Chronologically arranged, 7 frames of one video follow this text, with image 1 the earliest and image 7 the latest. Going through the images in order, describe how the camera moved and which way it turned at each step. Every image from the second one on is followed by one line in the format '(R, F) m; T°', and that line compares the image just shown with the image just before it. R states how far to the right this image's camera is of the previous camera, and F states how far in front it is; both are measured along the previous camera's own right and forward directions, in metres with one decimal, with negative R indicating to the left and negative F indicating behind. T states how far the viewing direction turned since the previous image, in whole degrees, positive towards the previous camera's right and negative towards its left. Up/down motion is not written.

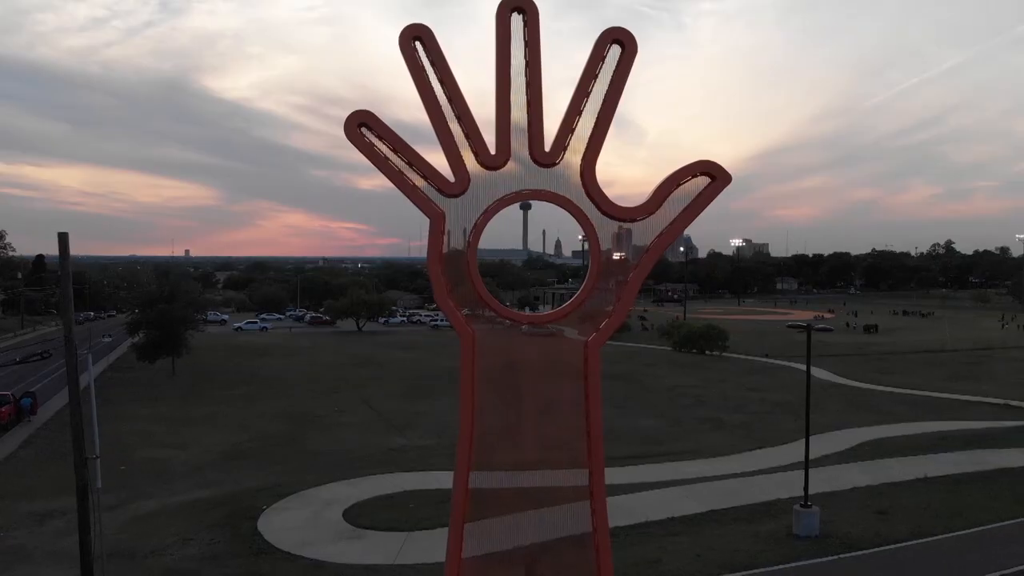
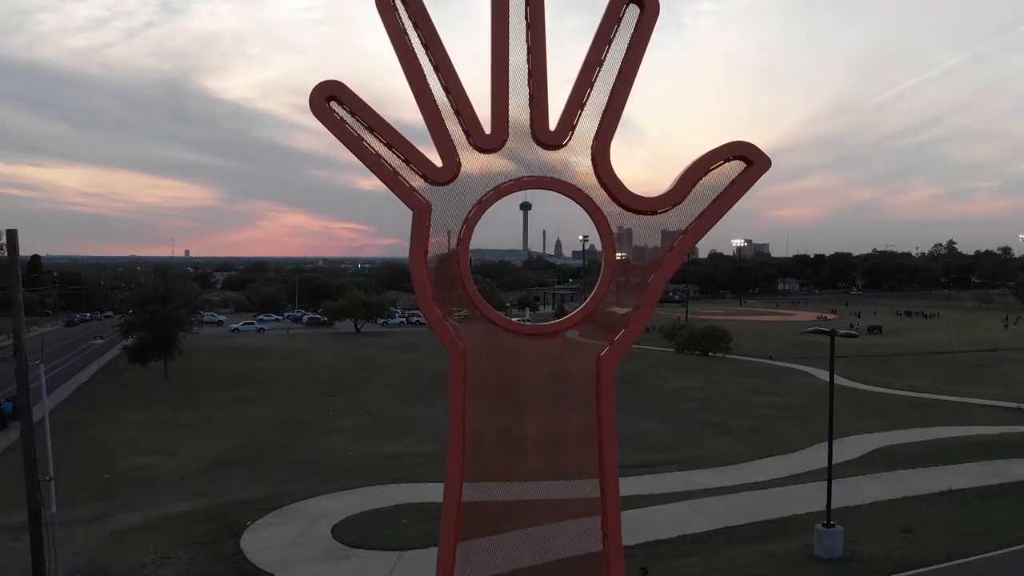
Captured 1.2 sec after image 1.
(0.0, +0.7) m; 0°
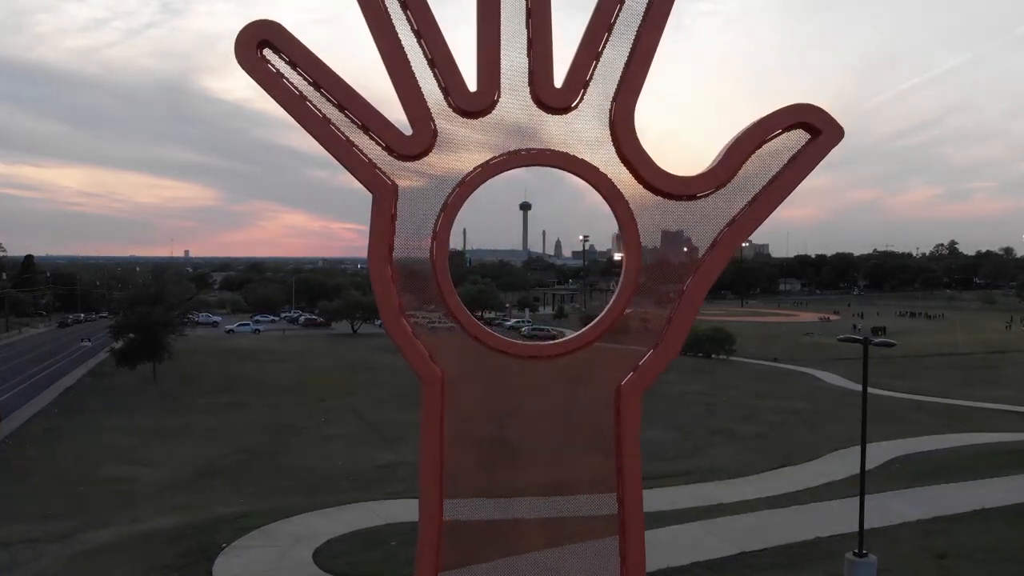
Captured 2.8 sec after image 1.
(0.0, +0.9) m; 0°
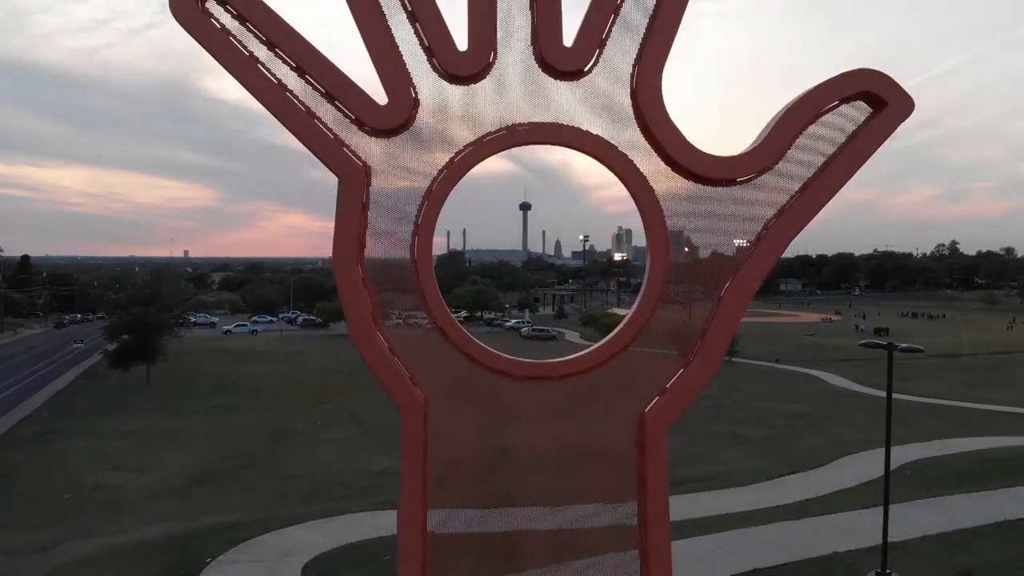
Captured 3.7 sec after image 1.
(0.0, +0.5) m; 0°
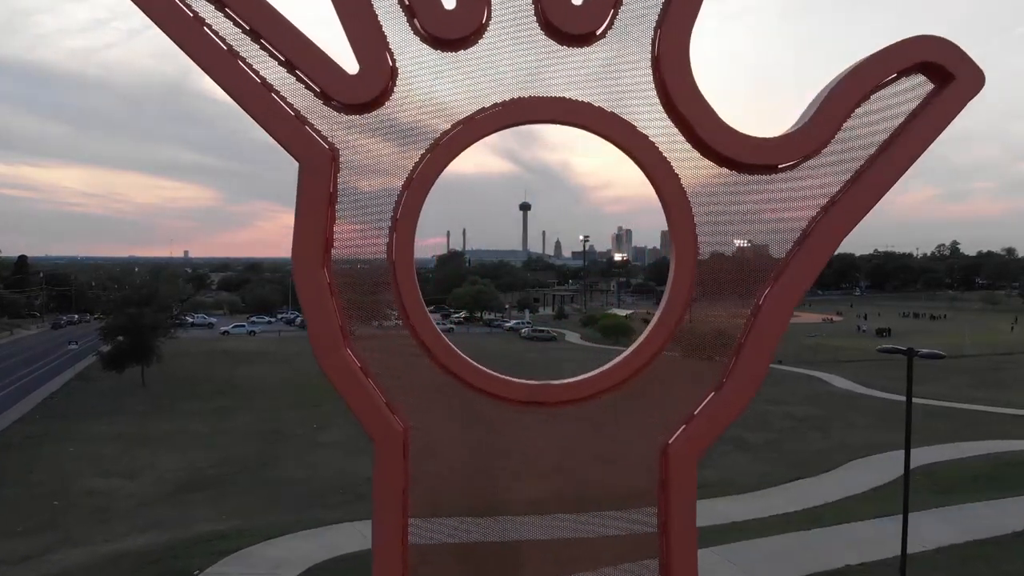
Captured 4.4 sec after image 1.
(0.0, +0.4) m; 0°
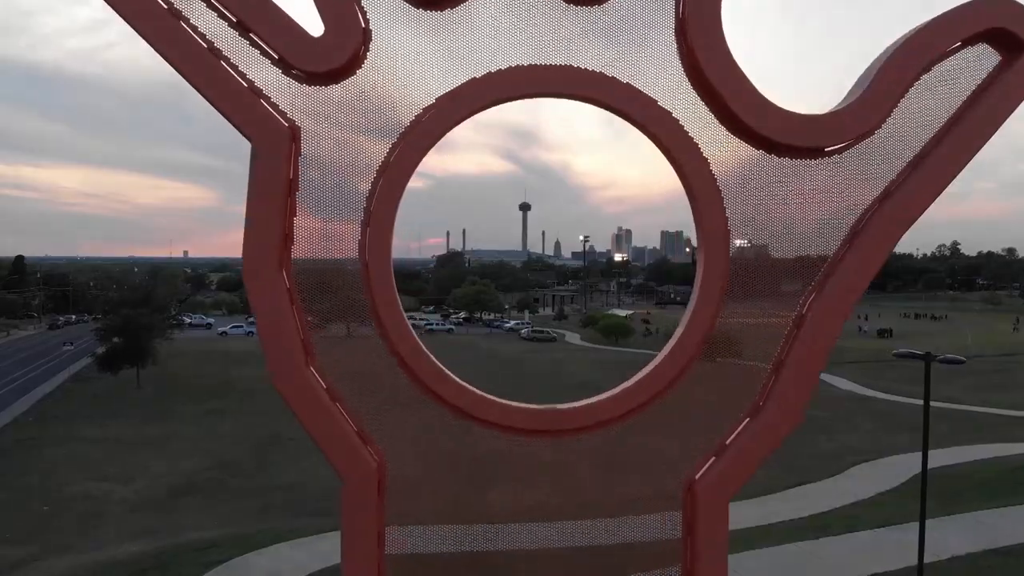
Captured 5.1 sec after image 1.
(0.0, +0.3) m; 0°
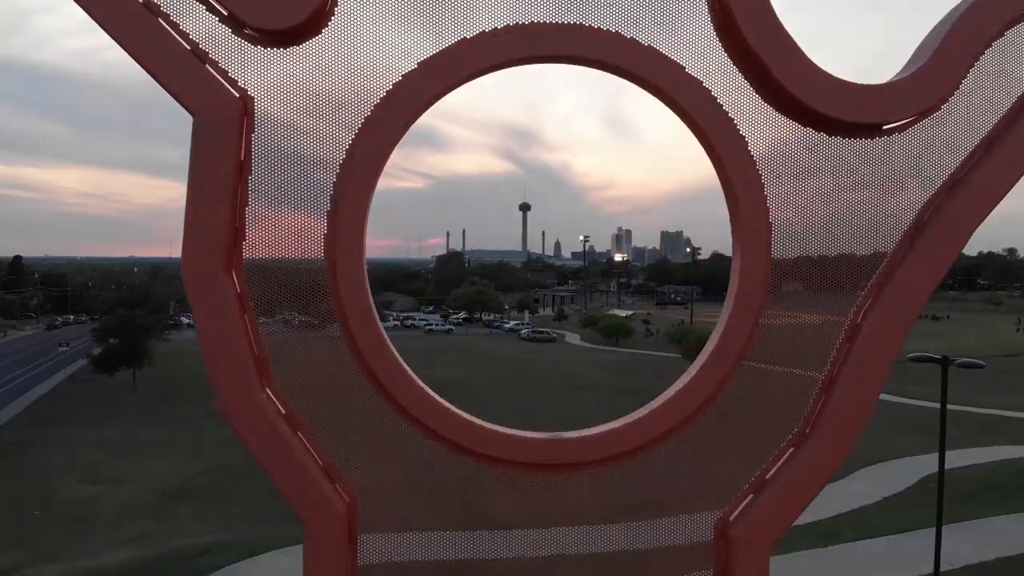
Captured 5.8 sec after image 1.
(0.0, +0.3) m; 0°
